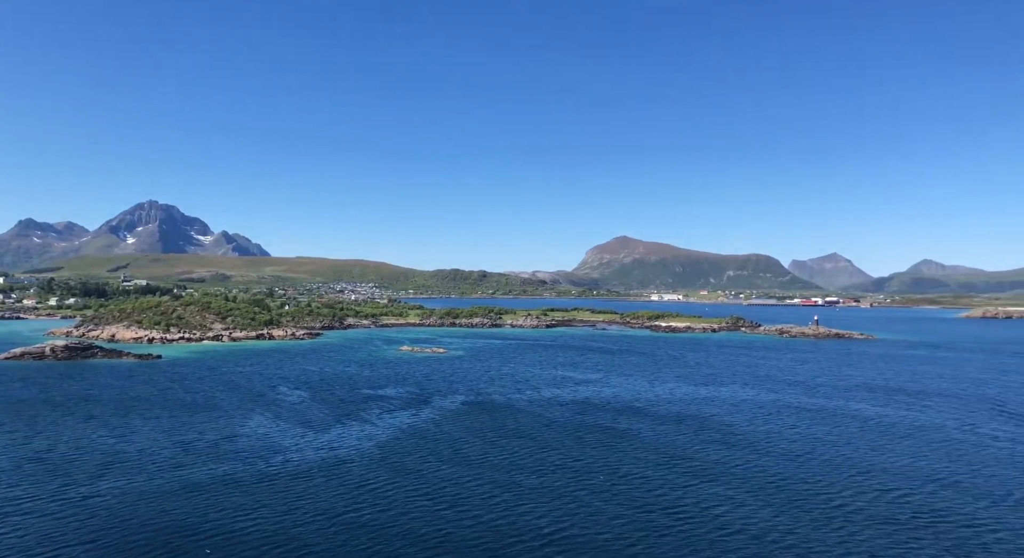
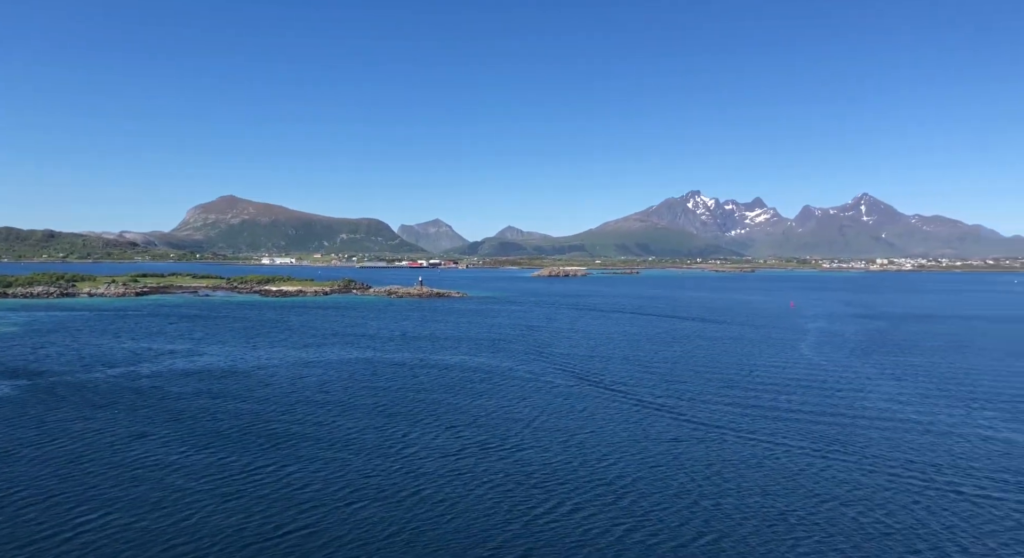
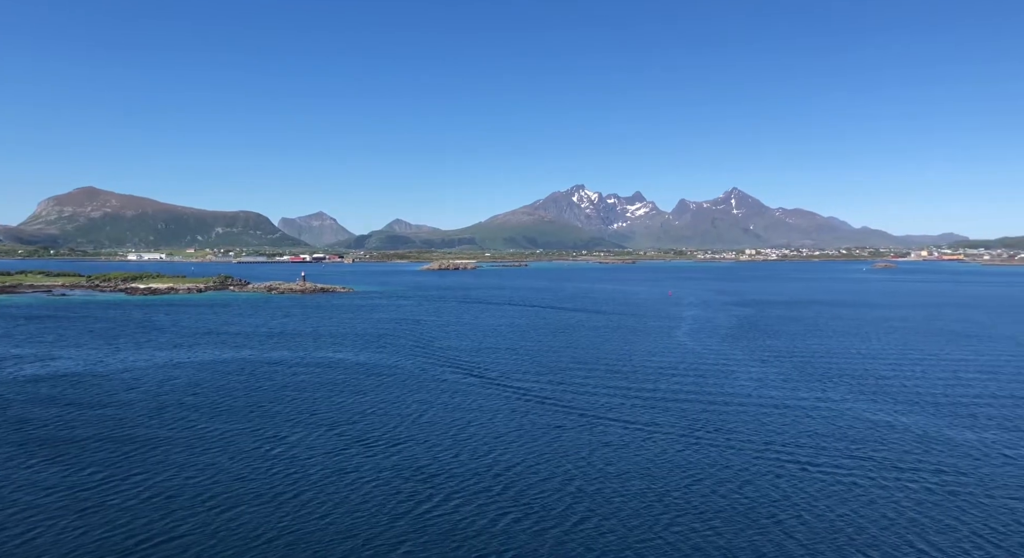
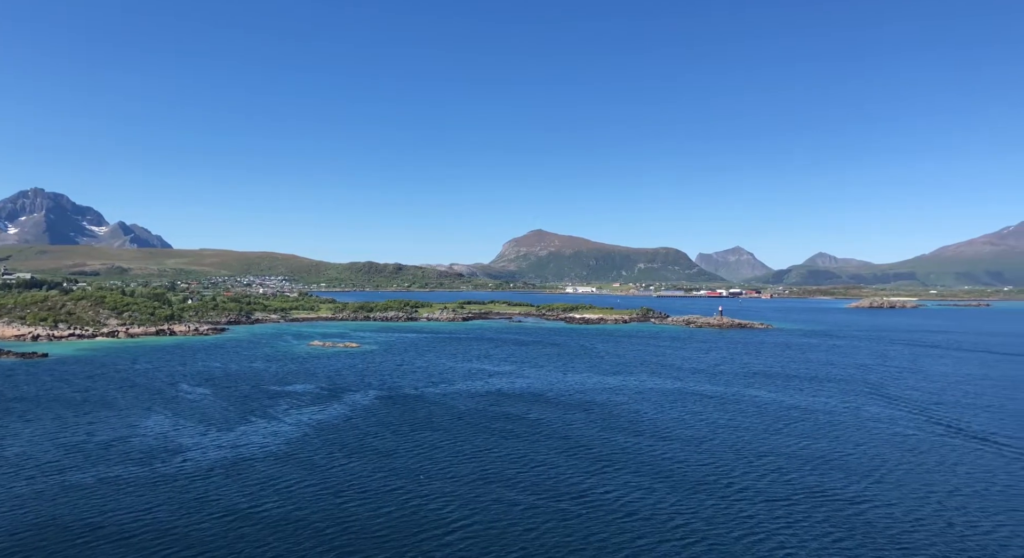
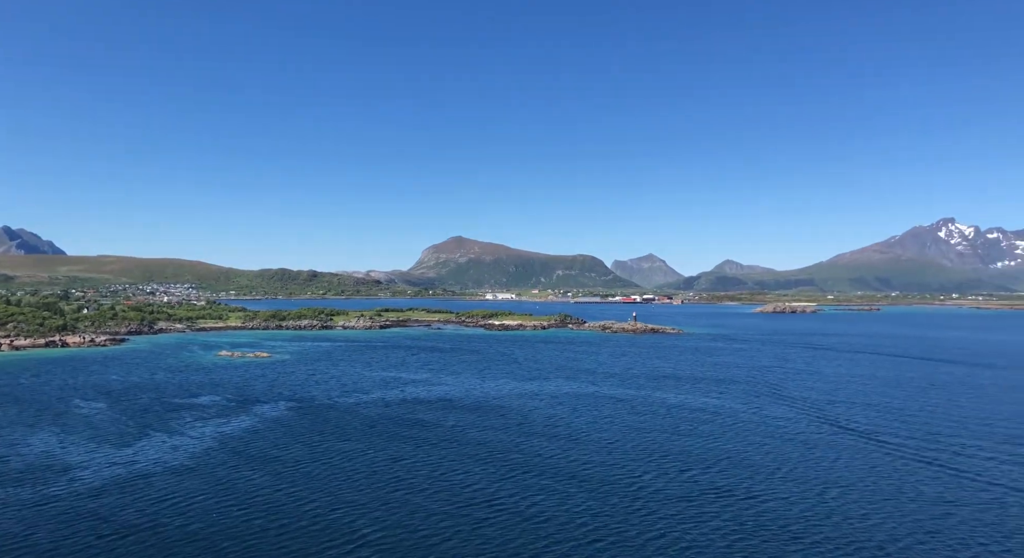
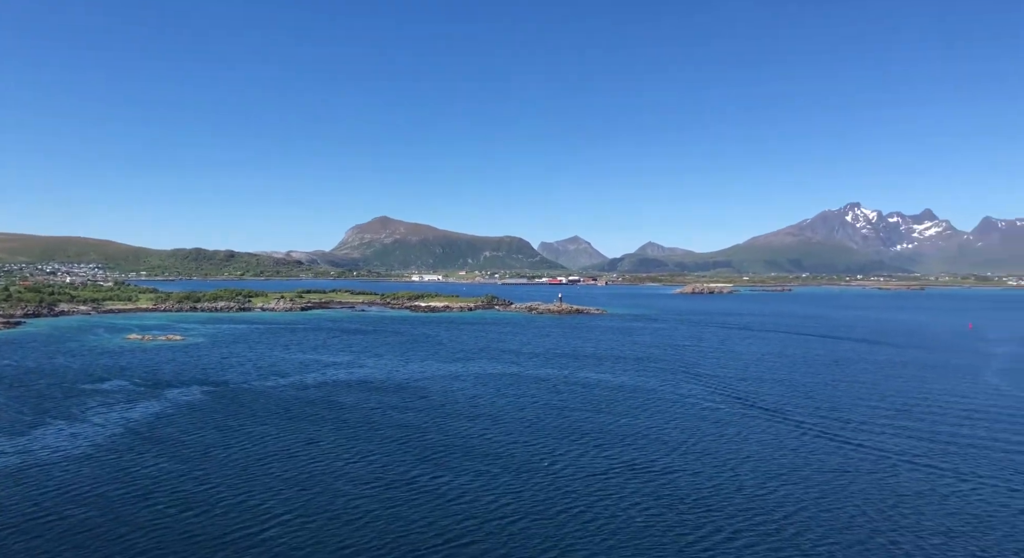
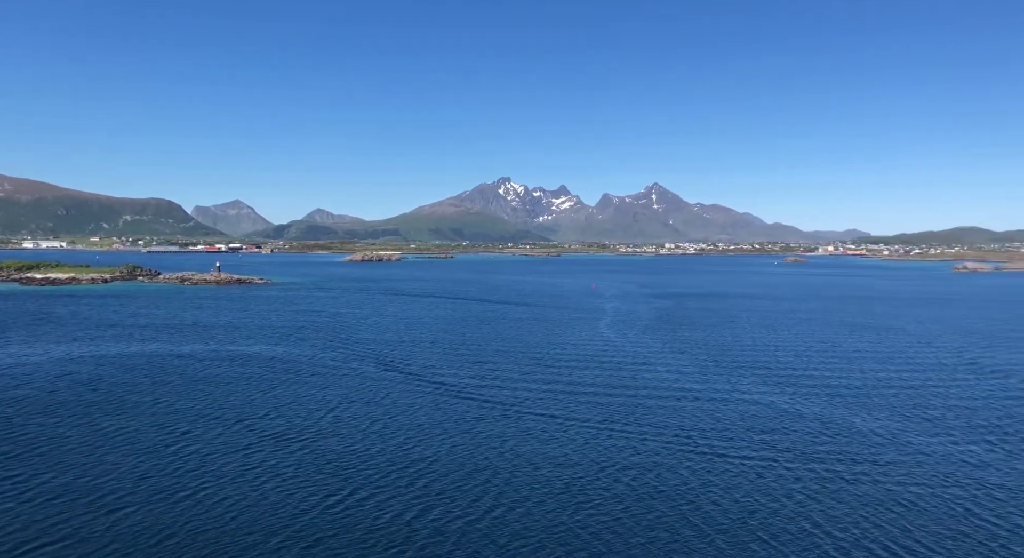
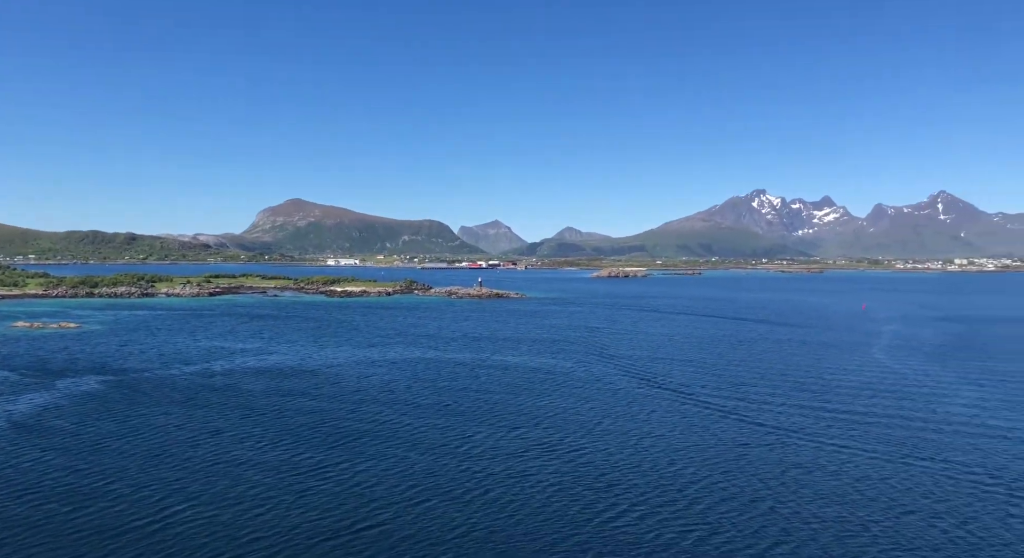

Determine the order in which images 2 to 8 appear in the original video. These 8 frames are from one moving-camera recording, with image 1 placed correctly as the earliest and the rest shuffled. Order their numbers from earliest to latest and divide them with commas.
4, 5, 6, 8, 2, 3, 7
